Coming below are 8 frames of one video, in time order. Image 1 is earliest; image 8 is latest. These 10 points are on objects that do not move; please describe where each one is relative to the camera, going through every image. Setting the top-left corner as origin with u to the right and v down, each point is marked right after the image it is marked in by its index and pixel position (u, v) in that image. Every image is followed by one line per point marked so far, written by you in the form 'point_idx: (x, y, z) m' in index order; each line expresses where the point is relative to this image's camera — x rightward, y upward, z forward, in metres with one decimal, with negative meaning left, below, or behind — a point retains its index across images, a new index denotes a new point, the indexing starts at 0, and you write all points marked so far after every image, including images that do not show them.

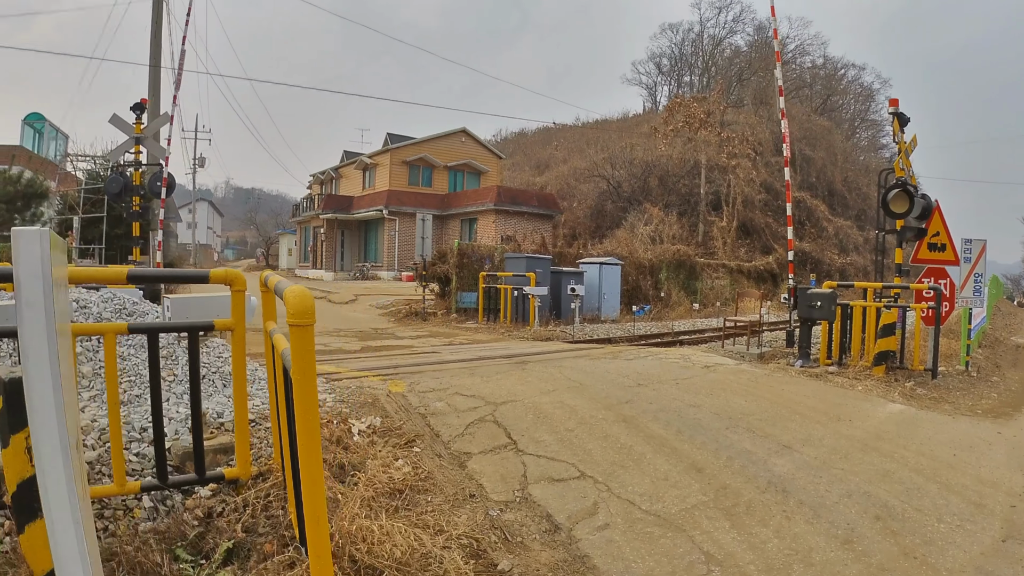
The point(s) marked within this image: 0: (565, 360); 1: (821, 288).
0: (+0.4, -0.5, +8.0) m
1: (+2.5, 0.0, +8.6) m
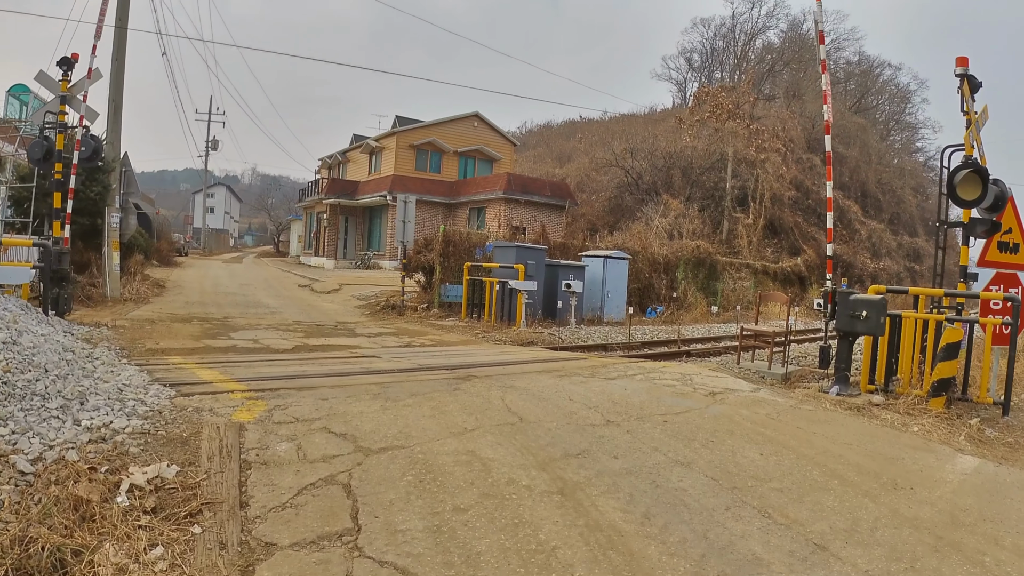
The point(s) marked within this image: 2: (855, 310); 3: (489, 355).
0: (+0.1, -0.5, +6.0) m
1: (+2.2, 0.0, +6.6) m
2: (+2.1, -0.1, +6.5) m
3: (-0.2, -0.5, +7.8) m
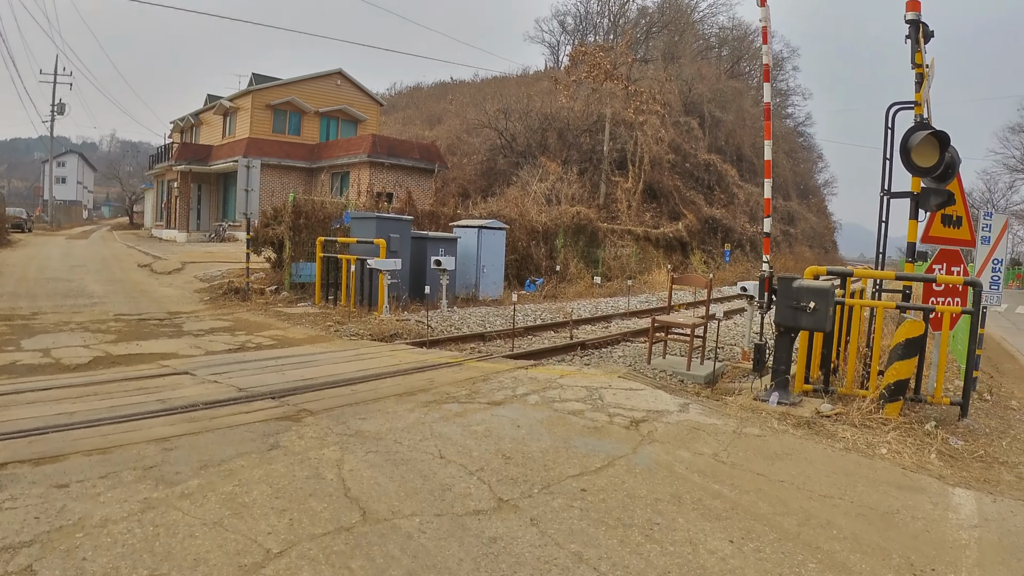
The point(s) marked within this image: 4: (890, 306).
0: (-0.6, -0.5, +4.4) m
1: (+1.4, 0.0, +5.2) m
2: (+1.4, -0.1, +5.1) m
3: (-1.0, -0.4, +6.1) m
4: (+2.1, -0.1, +6.0) m
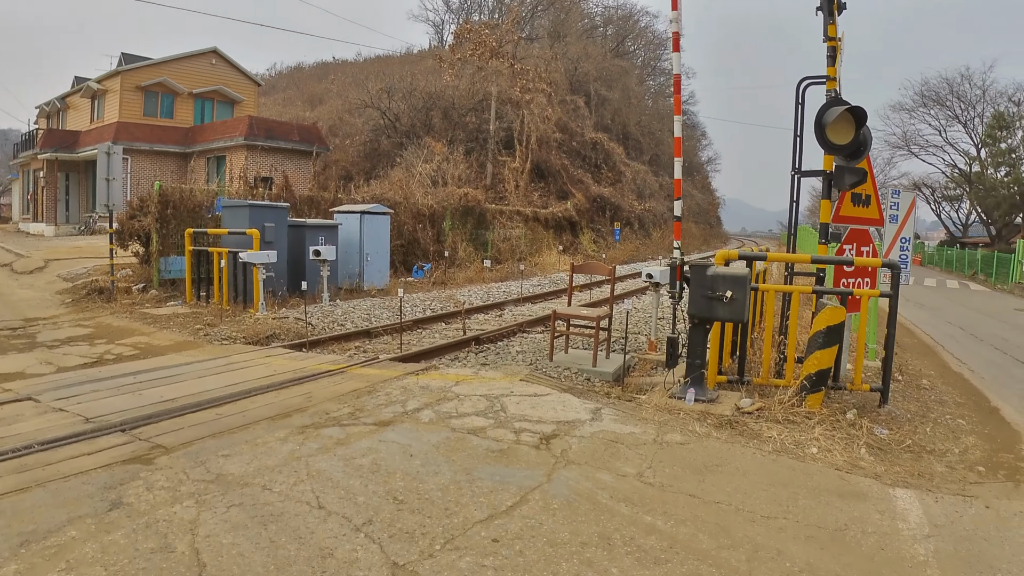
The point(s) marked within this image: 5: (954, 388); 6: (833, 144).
0: (-0.9, -0.5, +3.8) m
1: (+0.9, +0.1, +4.8) m
2: (+0.9, 0.0, +4.7) m
3: (-1.6, -0.4, +5.4) m
4: (+1.6, 0.0, +5.7) m
5: (+3.1, -0.7, +7.5) m
6: (+1.7, +0.7, +5.5) m
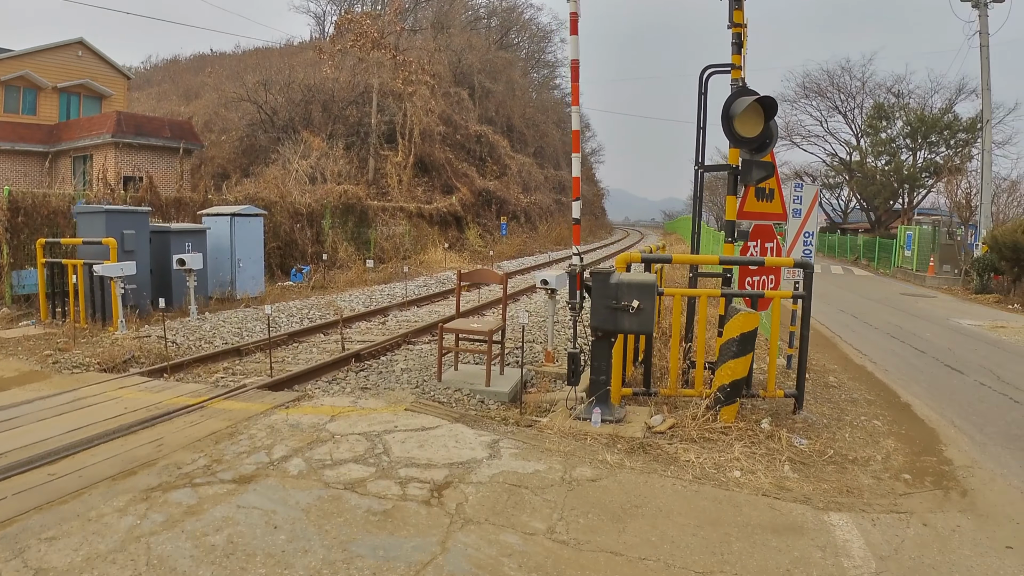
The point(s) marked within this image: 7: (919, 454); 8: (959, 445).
0: (-1.3, -0.6, +3.2) m
1: (+0.5, +0.1, +4.3) m
2: (+0.4, -0.1, +4.2) m
3: (-2.1, -0.6, +4.7) m
4: (+1.0, 0.0, +5.3) m
5: (+2.4, -0.6, +7.3) m
6: (+1.1, +0.7, +5.1) m
7: (+2.0, -0.8, +5.3) m
8: (+2.4, -0.8, +5.6) m
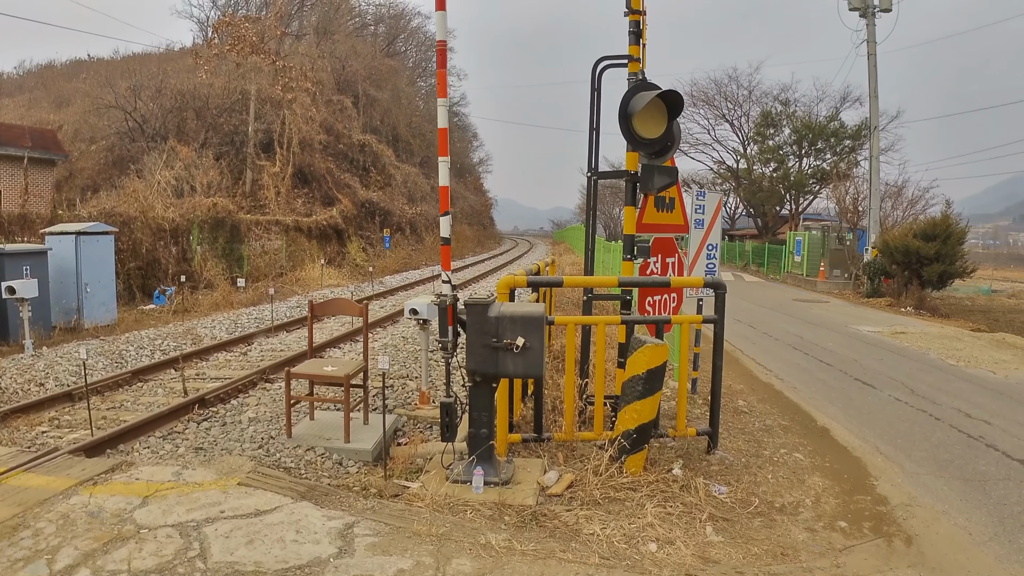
0: (-1.6, -0.8, +2.2) m
1: (0.0, 0.0, +3.6) m
2: (0.0, -0.2, +3.5) m
3: (-2.5, -0.7, +3.7) m
4: (+0.4, -0.1, +4.5) m
5: (+1.6, -0.7, +6.7) m
6: (+0.5, +0.6, +4.3) m
7: (+1.5, -0.9, +4.6) m
8: (+1.8, -0.9, +5.0) m
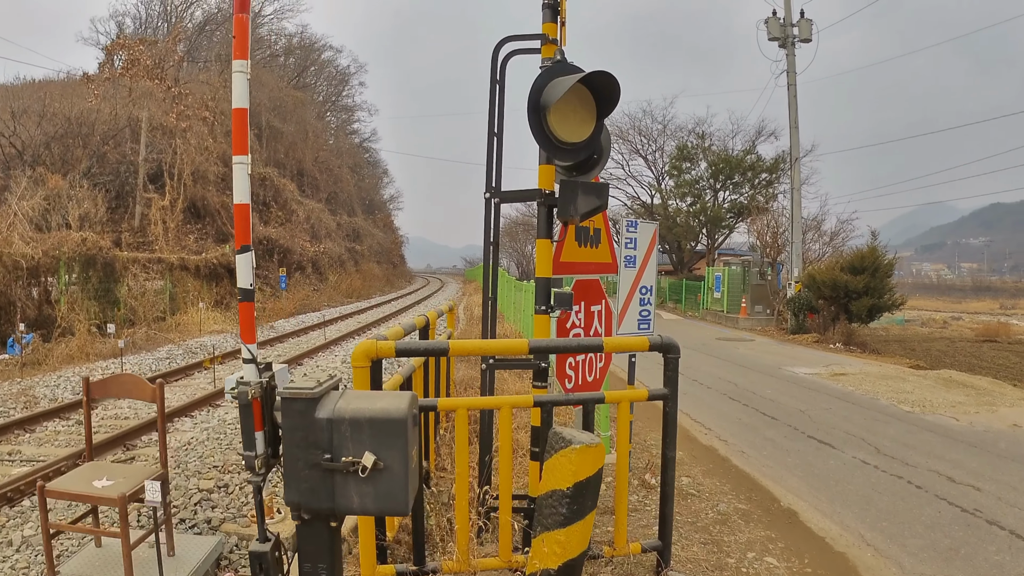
0: (-1.8, -0.9, +0.8) m
1: (-0.3, -0.2, +2.3) m
2: (-0.3, -0.3, +2.2) m
3: (-2.9, -0.9, +2.2) m
4: (0.0, -0.3, +3.3) m
5: (+1.1, -1.0, +5.5) m
6: (+0.1, +0.4, +3.1) m
7: (+1.1, -1.1, +3.4) m
8: (+1.4, -1.1, +3.8) m
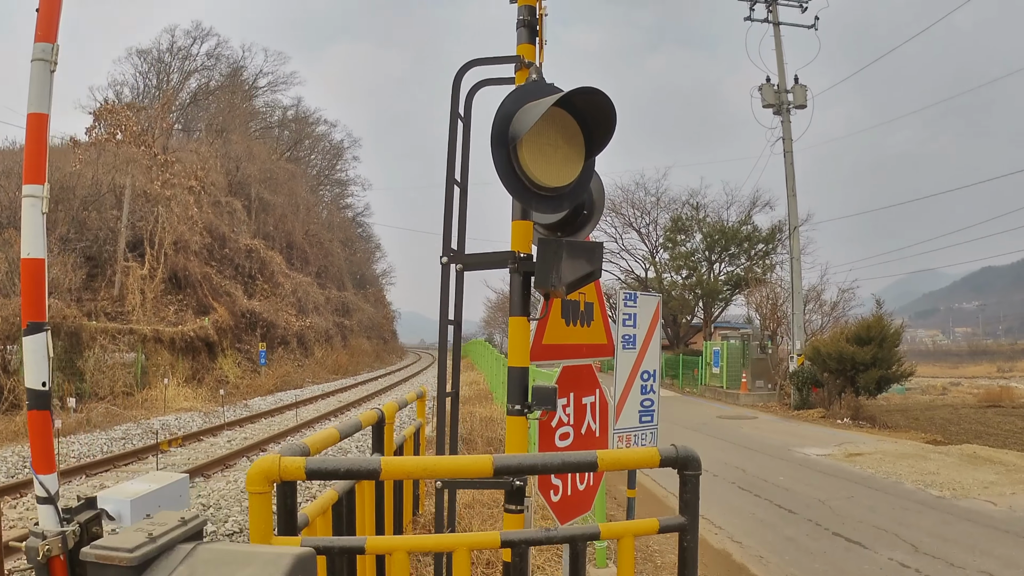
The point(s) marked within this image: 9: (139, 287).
0: (-1.9, -0.9, 0.0) m
1: (-0.4, -0.4, +1.5) m
2: (-0.4, -0.5, +1.4) m
3: (-2.9, -1.1, +1.4) m
4: (0.0, -0.5, +2.5) m
5: (+1.0, -1.3, +4.7) m
6: (+0.1, +0.2, +2.4) m
7: (+1.0, -1.3, +2.6) m
8: (+1.3, -1.3, +3.0) m
9: (-6.9, -0.1, +19.6) m
